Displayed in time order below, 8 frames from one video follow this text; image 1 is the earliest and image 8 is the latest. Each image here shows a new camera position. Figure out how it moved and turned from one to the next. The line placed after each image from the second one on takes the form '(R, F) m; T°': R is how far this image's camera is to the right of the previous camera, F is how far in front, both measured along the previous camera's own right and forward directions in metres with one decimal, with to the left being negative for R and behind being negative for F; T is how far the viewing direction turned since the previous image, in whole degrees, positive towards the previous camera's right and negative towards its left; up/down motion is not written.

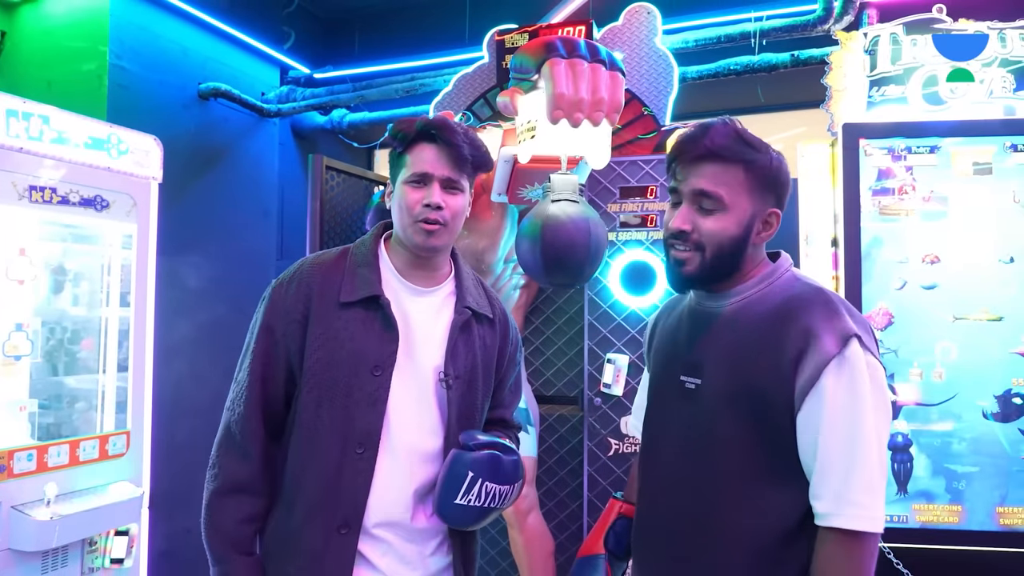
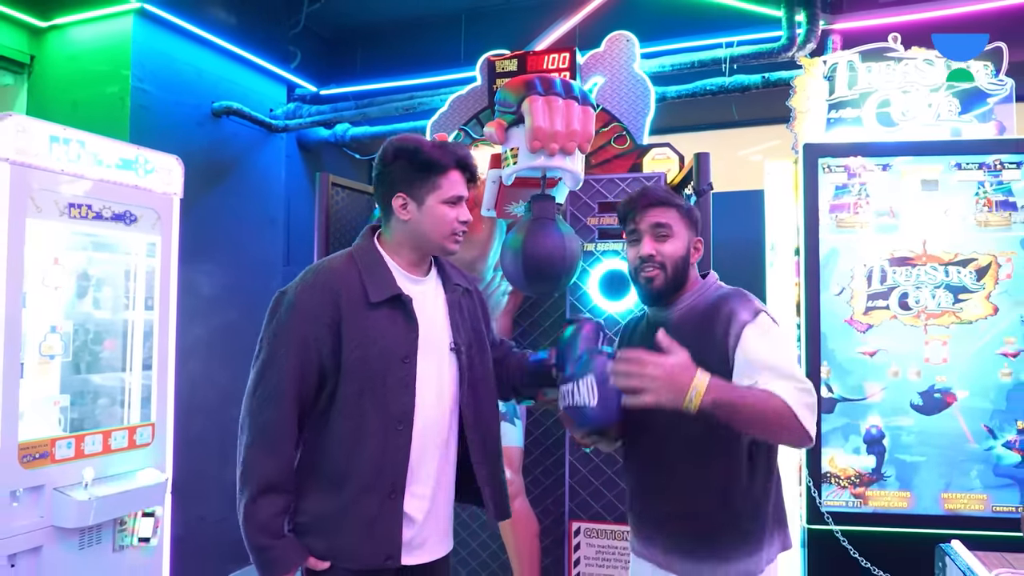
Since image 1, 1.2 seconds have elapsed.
(0.0, -0.2) m; 0°
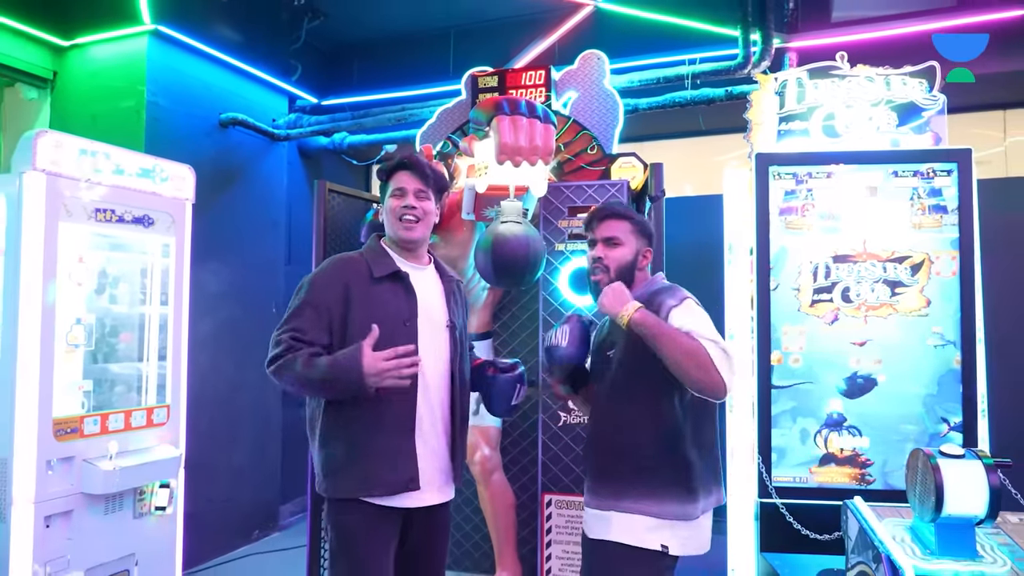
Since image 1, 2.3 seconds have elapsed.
(+0.1, -0.3) m; 0°
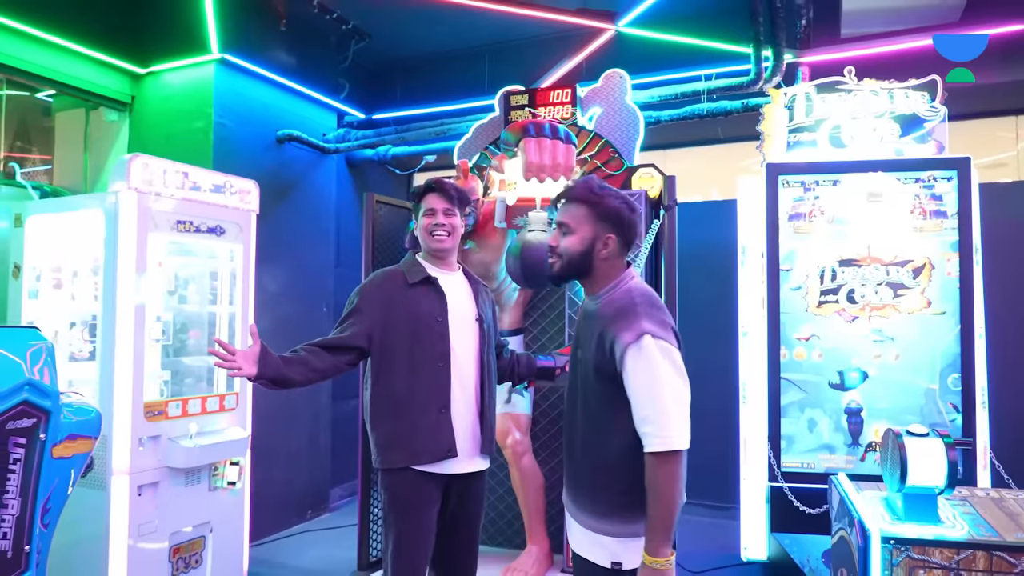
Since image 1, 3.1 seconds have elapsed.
(0.0, -0.3) m; -3°
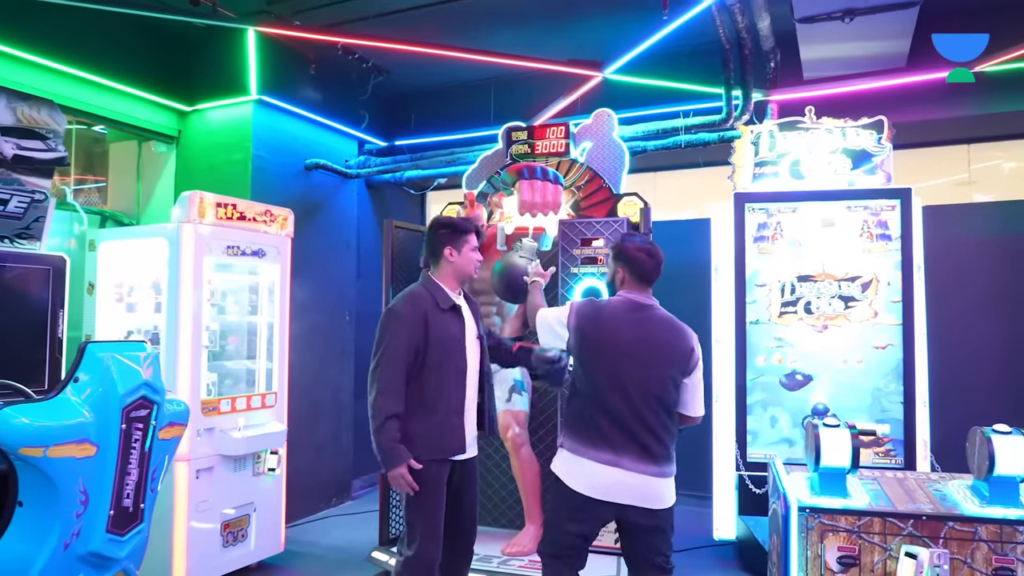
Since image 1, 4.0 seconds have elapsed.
(+0.1, -0.5) m; -1°
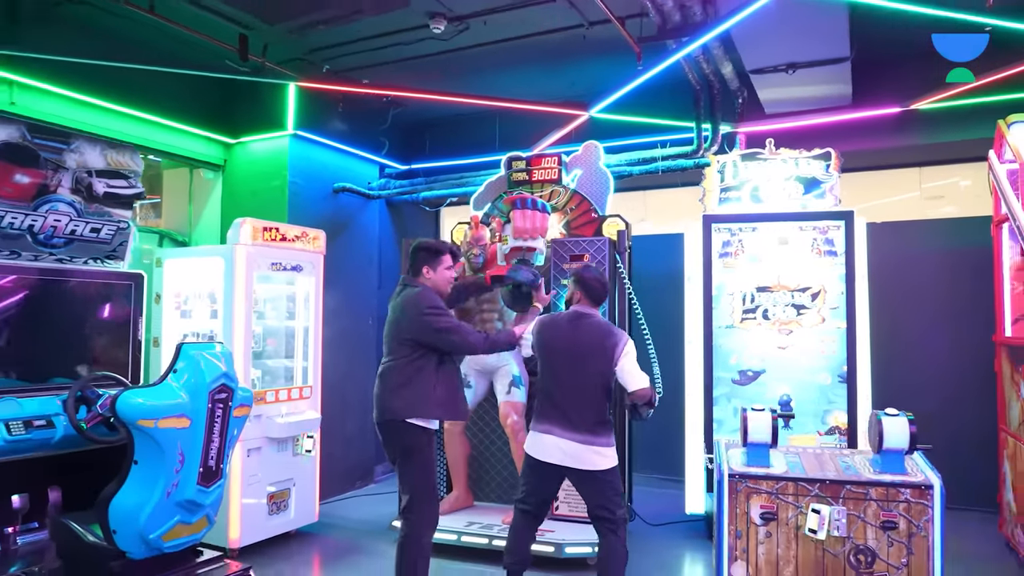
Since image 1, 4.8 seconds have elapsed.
(+0.1, -0.7) m; -1°
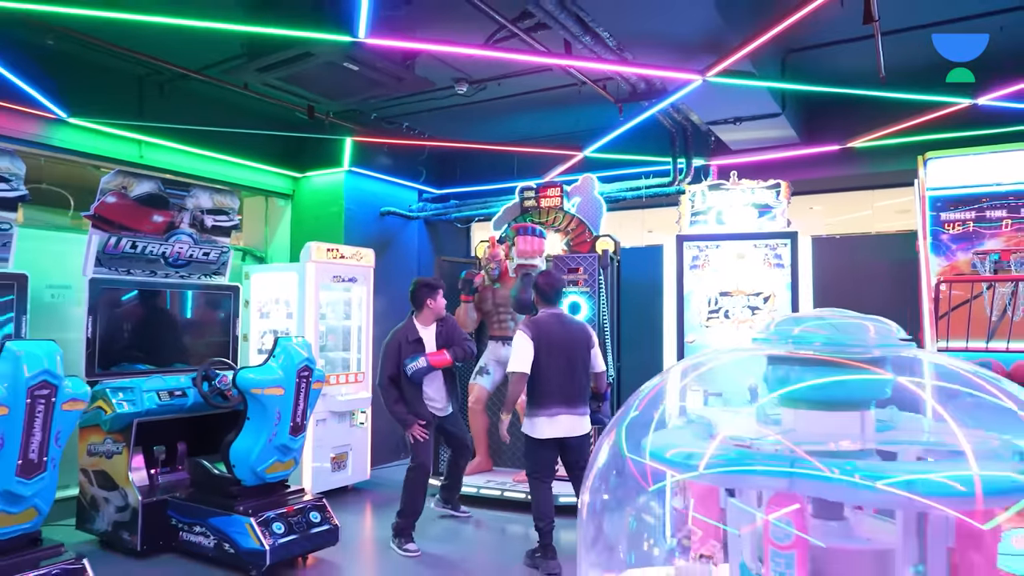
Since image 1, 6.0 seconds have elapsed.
(+0.3, -1.1) m; -4°
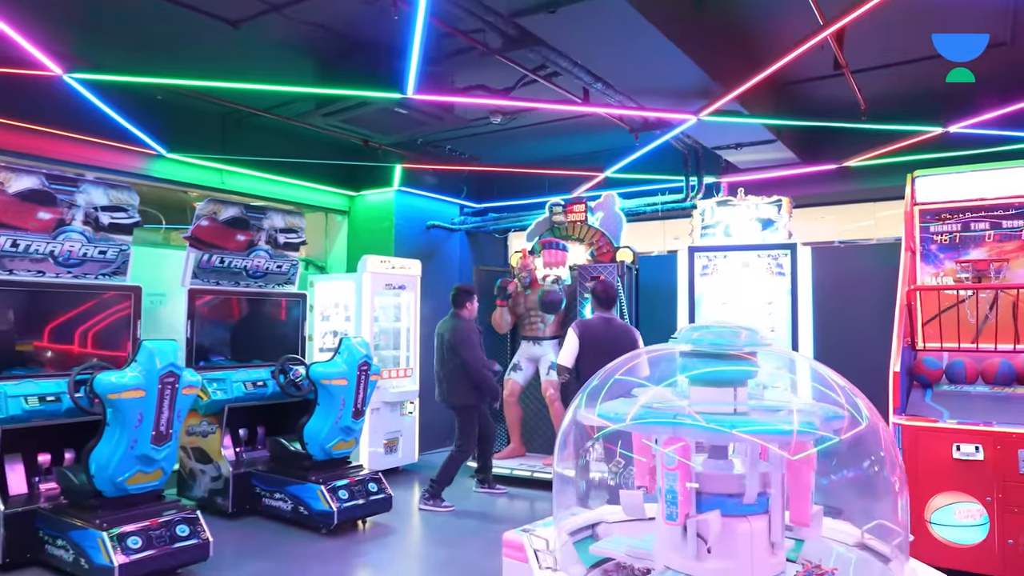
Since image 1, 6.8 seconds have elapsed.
(+0.1, -0.7) m; -4°
